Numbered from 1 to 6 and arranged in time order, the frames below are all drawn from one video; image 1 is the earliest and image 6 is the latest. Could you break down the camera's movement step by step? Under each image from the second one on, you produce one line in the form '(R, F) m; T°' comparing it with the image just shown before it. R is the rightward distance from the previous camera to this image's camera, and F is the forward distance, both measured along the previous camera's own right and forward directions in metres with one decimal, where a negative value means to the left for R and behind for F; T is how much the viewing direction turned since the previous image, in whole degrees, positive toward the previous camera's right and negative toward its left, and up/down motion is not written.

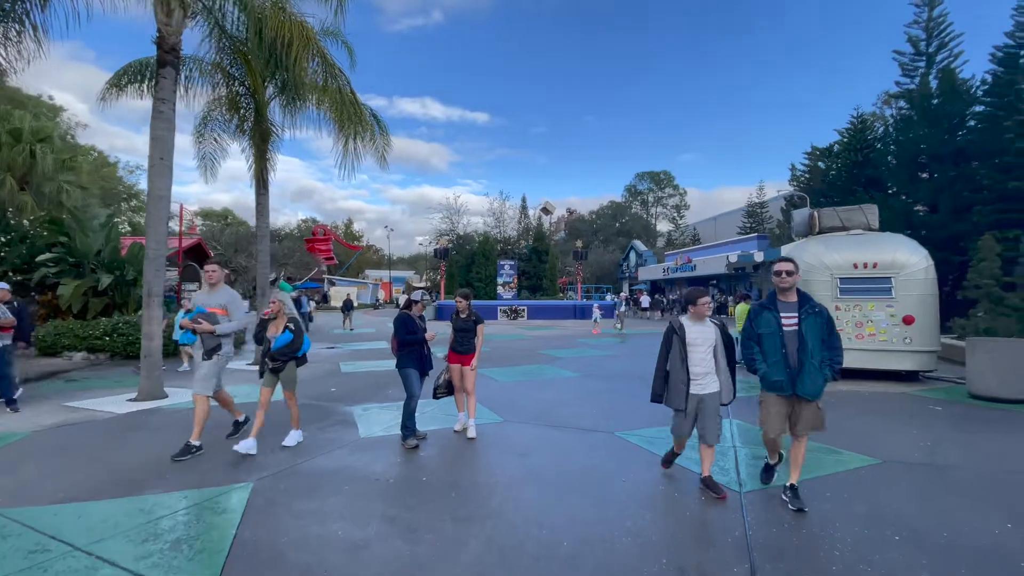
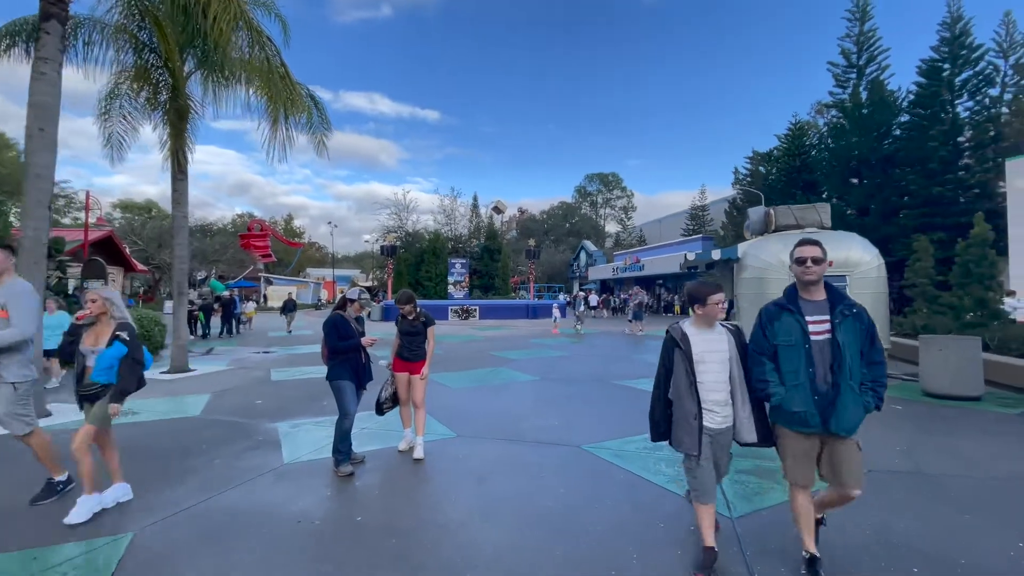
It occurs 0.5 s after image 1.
(0.0, +0.8) m; +6°
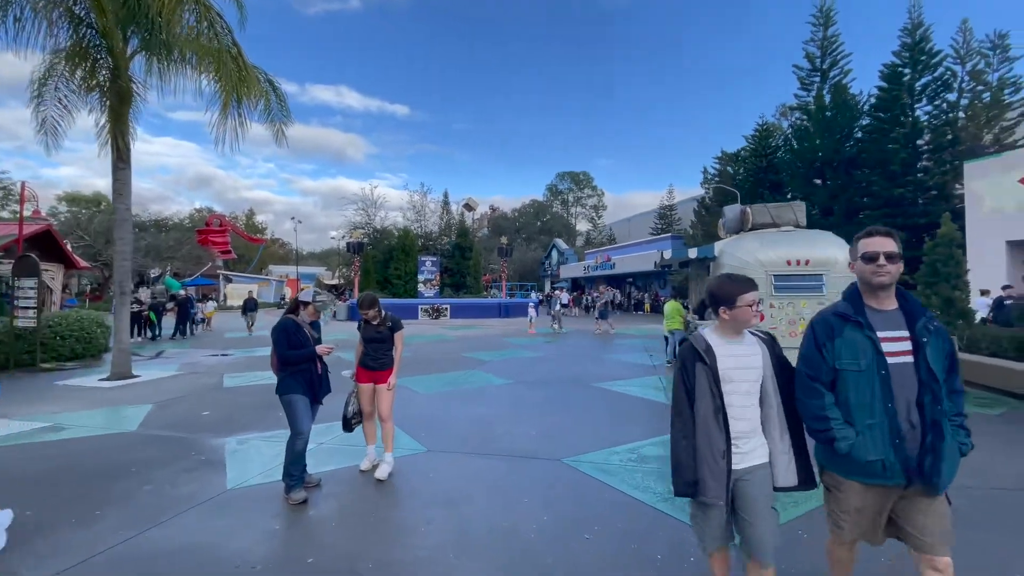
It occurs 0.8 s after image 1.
(0.0, +0.5) m; +4°
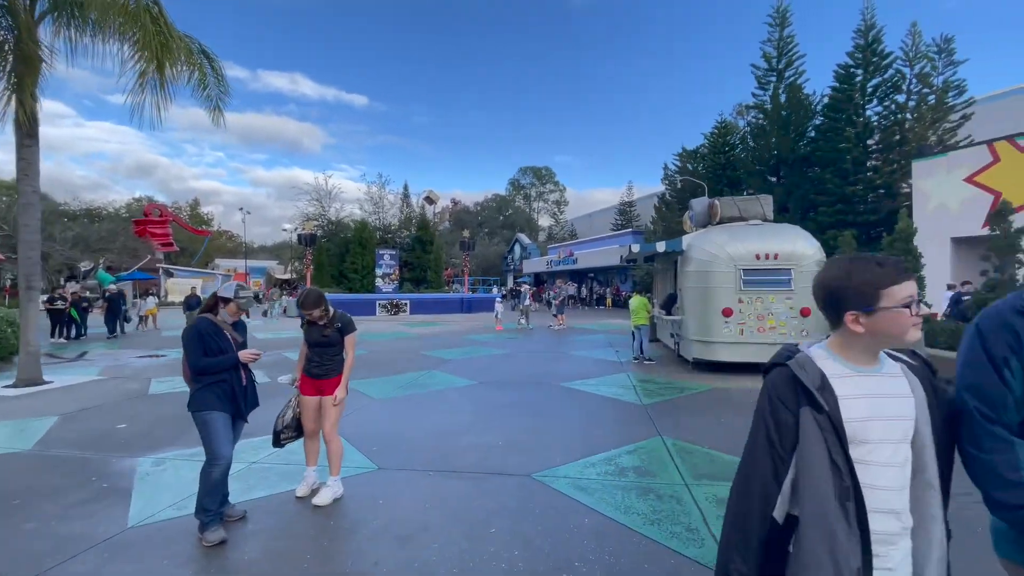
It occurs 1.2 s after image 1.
(0.0, +0.6) m; +5°
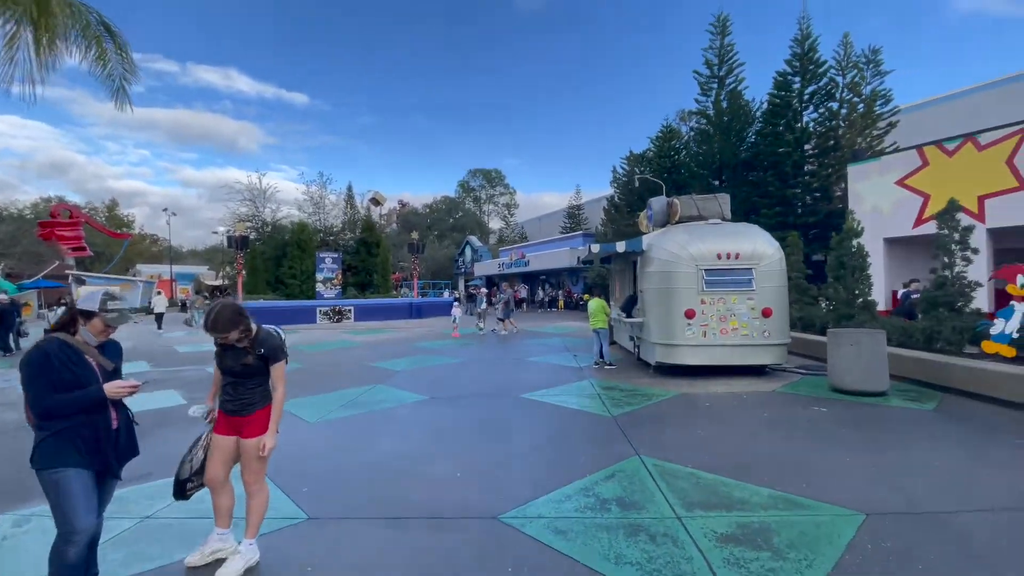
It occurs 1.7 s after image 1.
(-0.1, +0.7) m; +6°
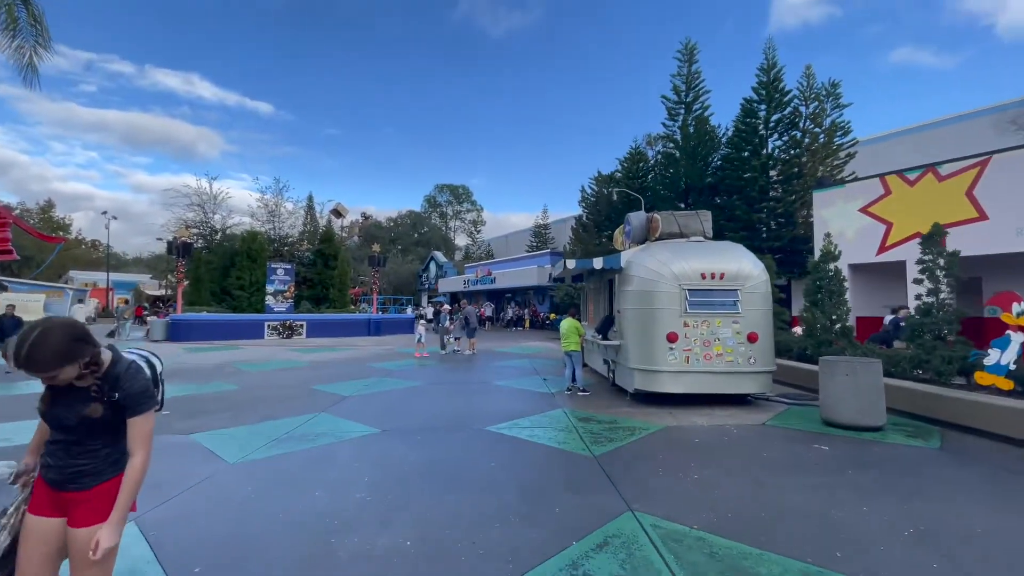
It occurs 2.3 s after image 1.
(-0.1, +1.0) m; +4°
